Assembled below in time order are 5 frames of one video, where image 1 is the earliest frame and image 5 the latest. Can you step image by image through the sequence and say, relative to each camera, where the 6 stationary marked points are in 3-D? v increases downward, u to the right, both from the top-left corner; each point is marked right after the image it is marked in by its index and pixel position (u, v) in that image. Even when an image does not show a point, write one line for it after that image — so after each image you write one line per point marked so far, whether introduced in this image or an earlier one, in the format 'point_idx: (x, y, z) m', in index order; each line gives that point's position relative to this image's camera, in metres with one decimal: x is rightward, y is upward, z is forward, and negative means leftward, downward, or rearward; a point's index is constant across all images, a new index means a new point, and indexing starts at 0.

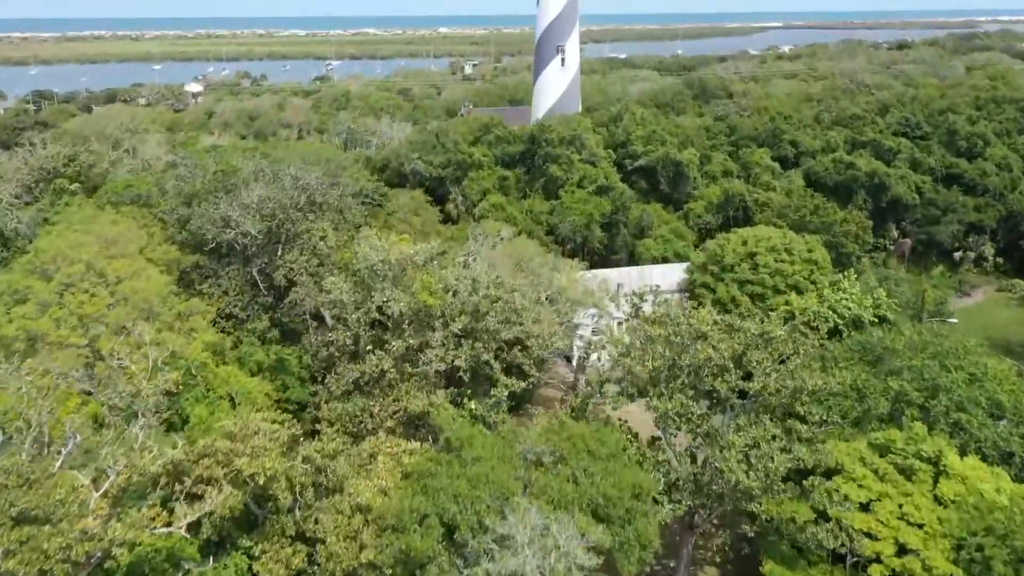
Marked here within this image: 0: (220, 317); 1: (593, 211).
0: (-4.2, -0.4, +11.6) m
1: (+1.8, +1.7, +17.8) m
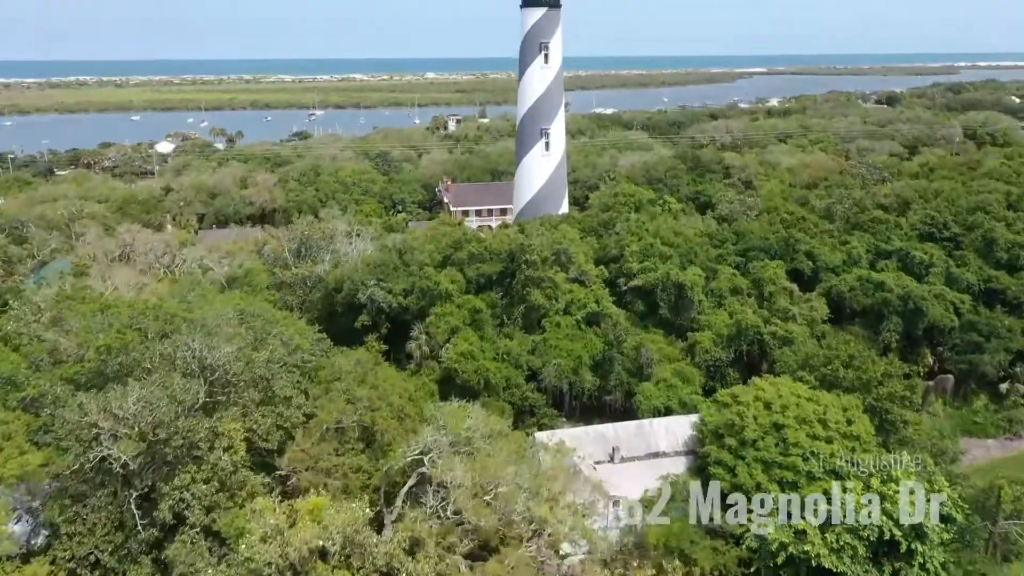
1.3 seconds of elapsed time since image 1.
0: (-4.5, -2.9, +8.6) m
1: (+1.3, -1.1, +15.0) m
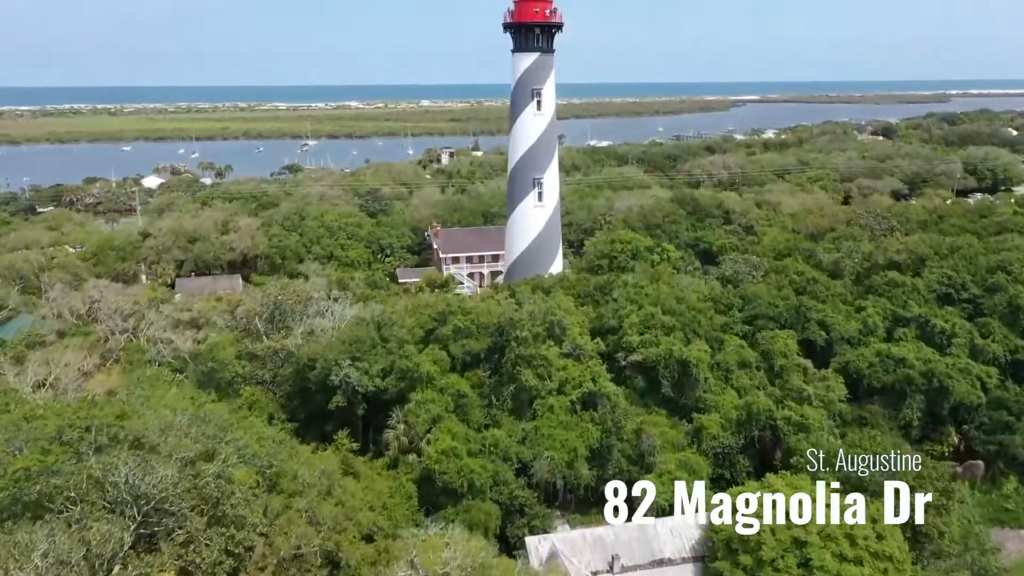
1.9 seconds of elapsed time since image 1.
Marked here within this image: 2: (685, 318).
0: (-4.7, -4.1, +7.1) m
1: (+1.1, -2.5, +13.6) m
2: (+3.5, -0.6, +16.3) m
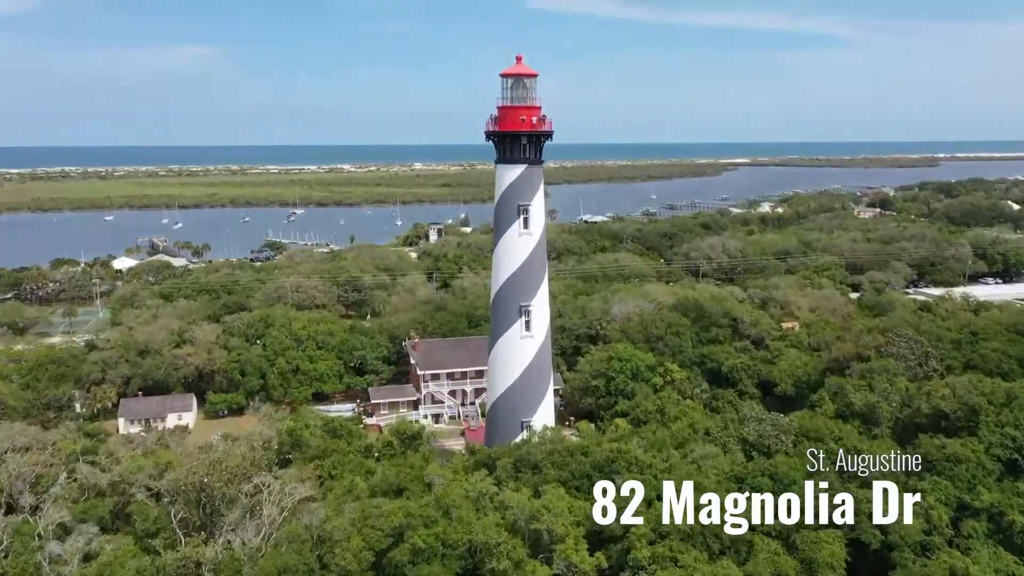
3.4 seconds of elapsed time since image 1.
0: (-5.0, -6.5, +3.6) m
1: (+0.7, -5.4, +10.2) m
2: (+3.1, -3.7, +13.1) m
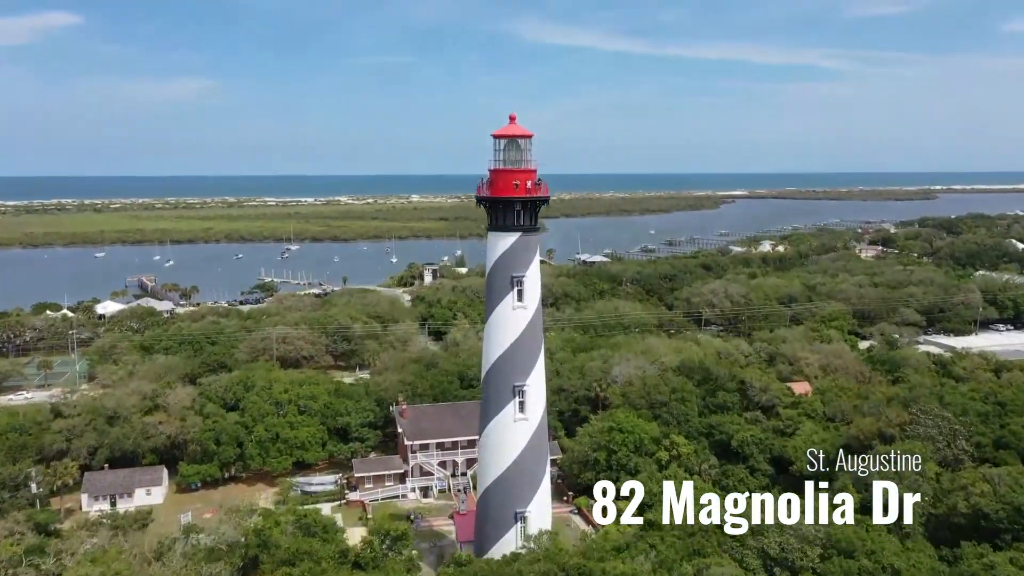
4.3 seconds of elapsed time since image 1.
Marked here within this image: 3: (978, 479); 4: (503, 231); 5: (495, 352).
0: (-5.1, -7.7, +1.6) m
1: (+0.6, -6.8, +8.3) m
2: (+3.0, -5.2, +11.2) m
3: (+9.9, -4.1, +17.3) m
4: (-0.2, +1.3, +18.3) m
5: (-0.4, -1.5, +18.7) m
